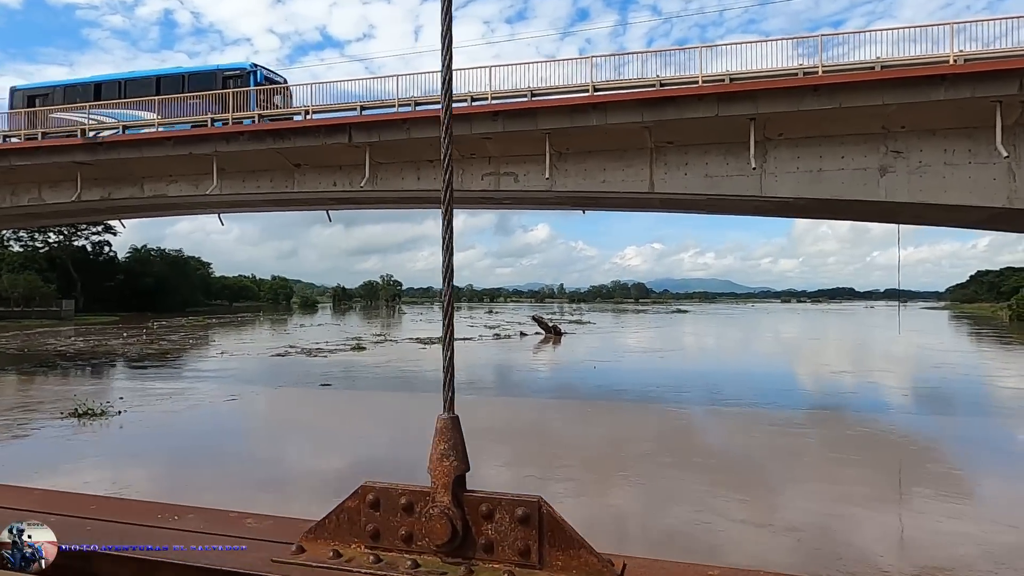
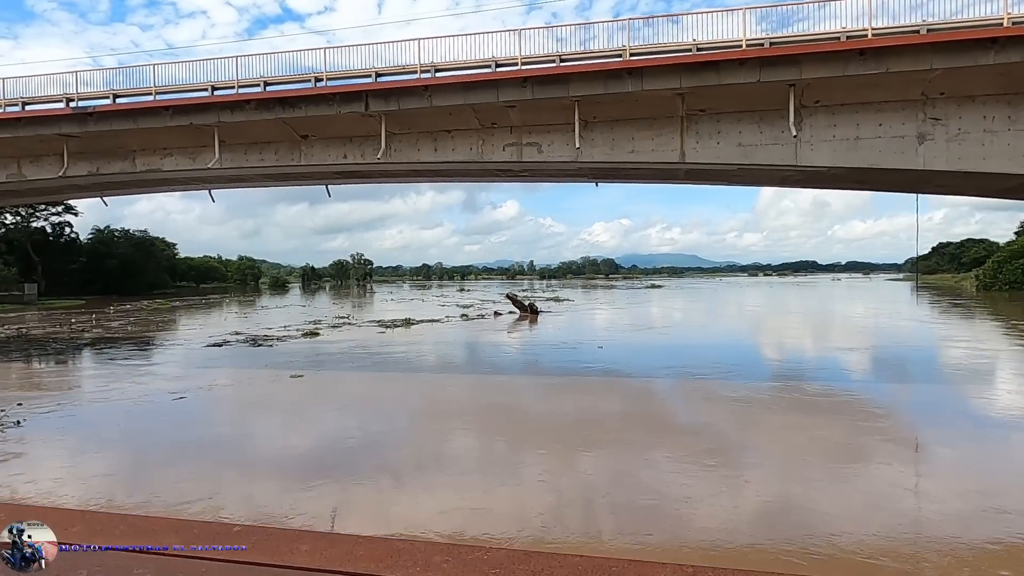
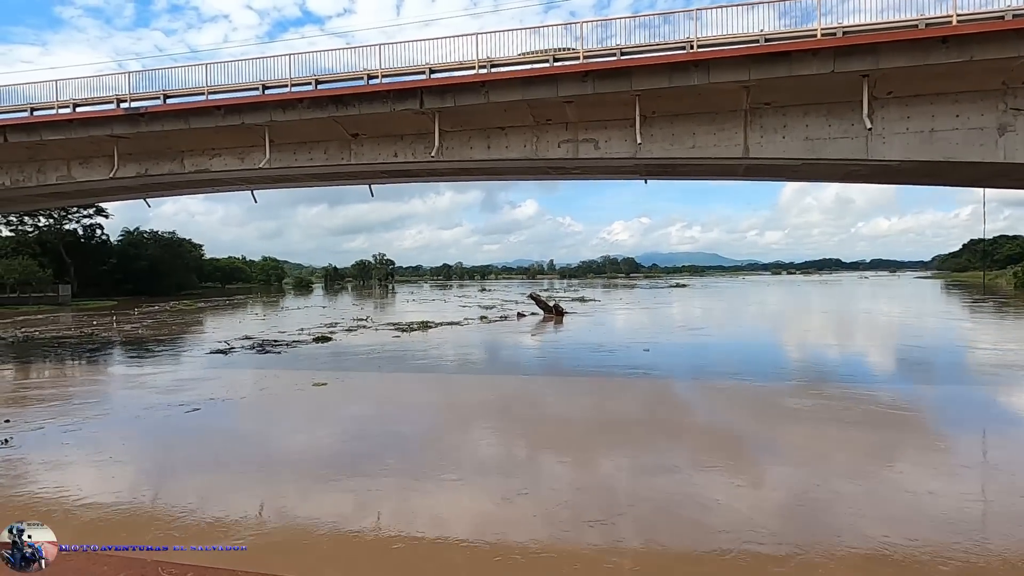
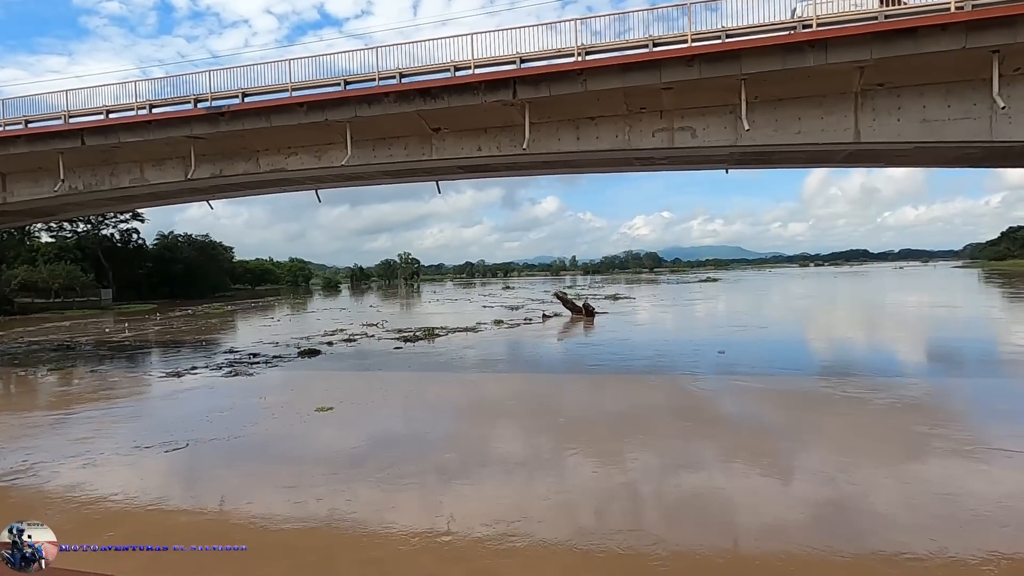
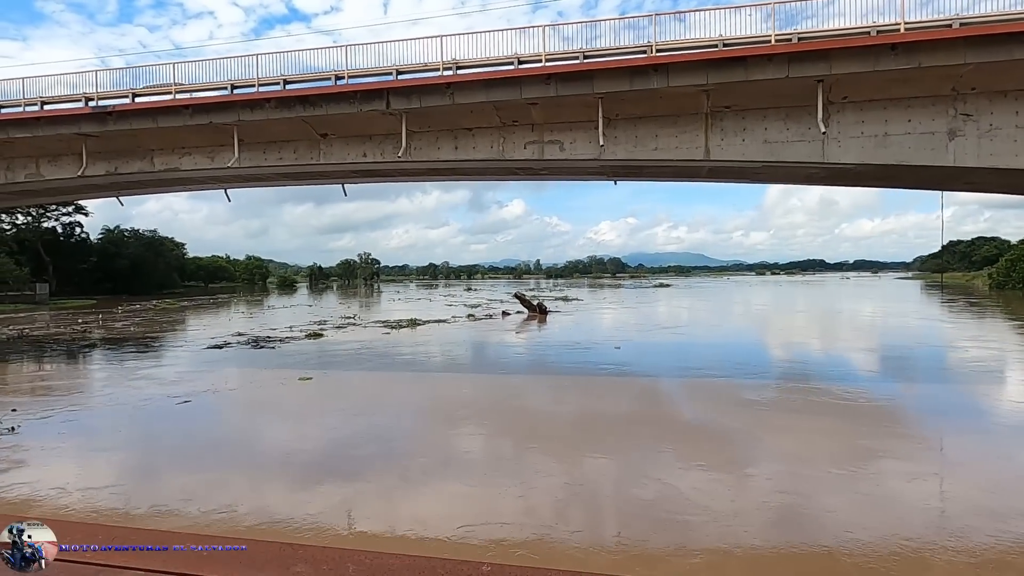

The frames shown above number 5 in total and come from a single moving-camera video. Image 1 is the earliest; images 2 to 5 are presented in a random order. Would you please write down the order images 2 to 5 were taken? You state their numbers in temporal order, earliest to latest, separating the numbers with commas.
2, 5, 3, 4
